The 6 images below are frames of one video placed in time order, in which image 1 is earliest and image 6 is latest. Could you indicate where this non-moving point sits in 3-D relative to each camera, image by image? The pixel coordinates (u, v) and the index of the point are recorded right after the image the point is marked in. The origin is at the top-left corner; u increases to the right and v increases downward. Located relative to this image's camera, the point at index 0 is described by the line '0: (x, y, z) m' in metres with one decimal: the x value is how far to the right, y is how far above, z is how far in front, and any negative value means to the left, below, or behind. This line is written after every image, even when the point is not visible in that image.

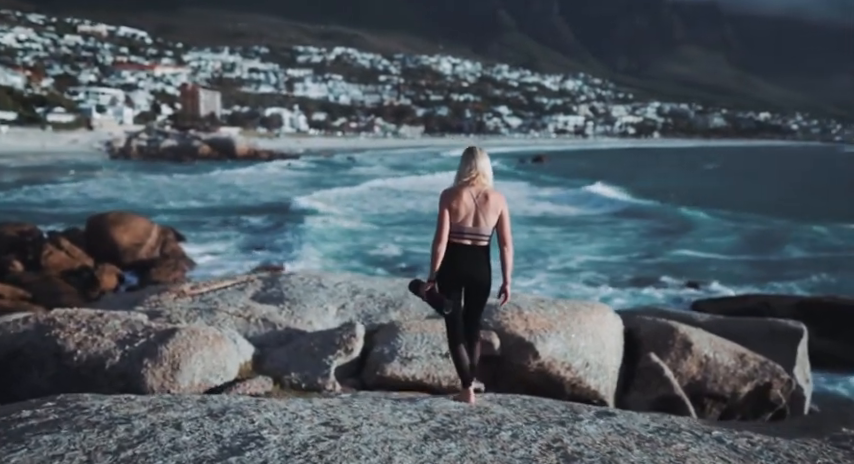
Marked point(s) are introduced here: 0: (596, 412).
0: (+0.8, -0.8, +3.6) m
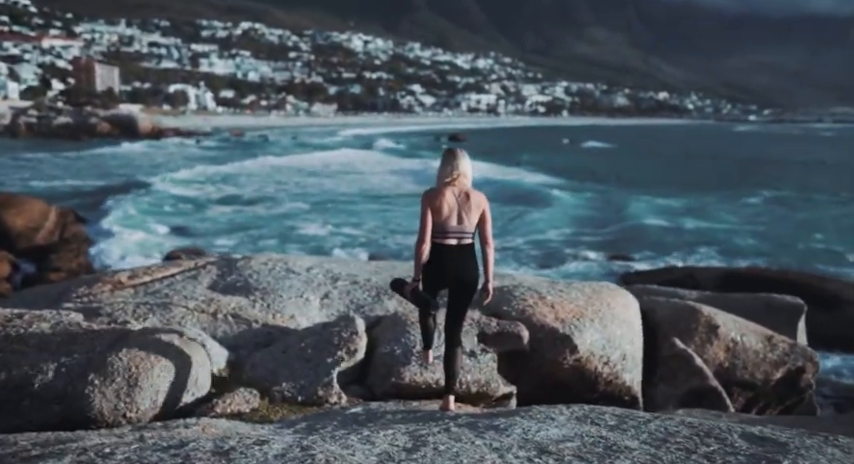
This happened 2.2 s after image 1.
0: (+1.1, -0.7, +2.7) m
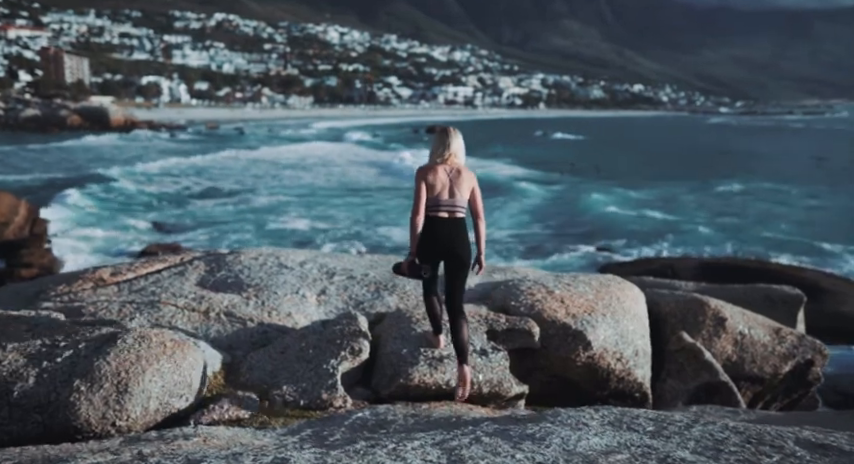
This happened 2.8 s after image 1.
0: (+1.2, -0.7, +2.5) m
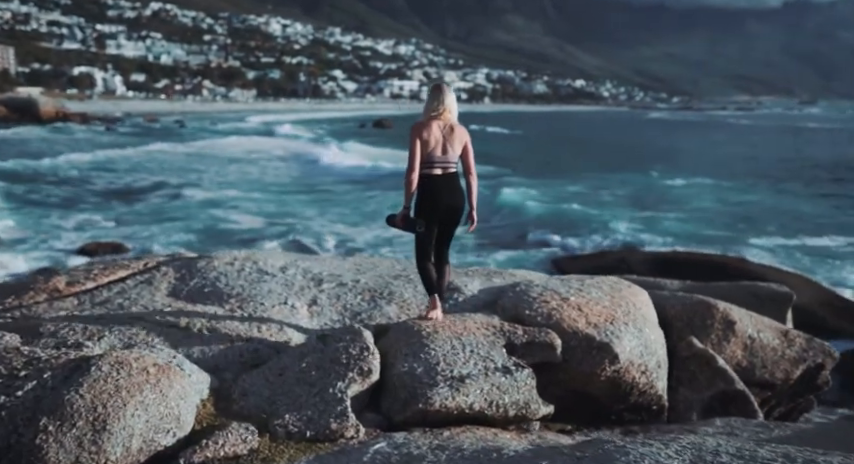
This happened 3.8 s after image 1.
0: (+1.4, -0.7, +2.1) m
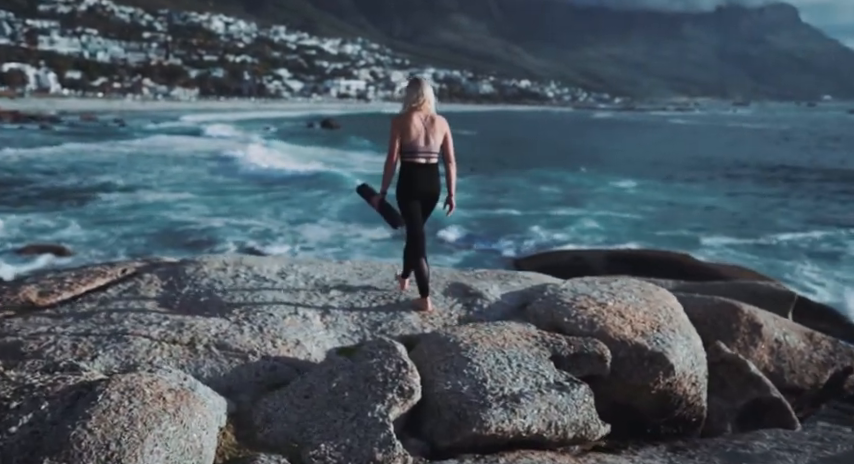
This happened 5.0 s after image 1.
0: (+1.7, -0.7, +1.8) m
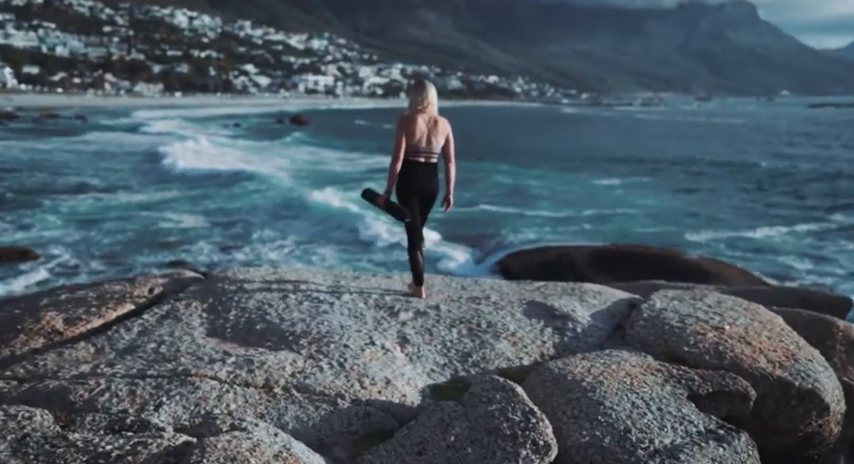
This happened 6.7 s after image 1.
0: (+2.2, -0.7, +1.3) m
